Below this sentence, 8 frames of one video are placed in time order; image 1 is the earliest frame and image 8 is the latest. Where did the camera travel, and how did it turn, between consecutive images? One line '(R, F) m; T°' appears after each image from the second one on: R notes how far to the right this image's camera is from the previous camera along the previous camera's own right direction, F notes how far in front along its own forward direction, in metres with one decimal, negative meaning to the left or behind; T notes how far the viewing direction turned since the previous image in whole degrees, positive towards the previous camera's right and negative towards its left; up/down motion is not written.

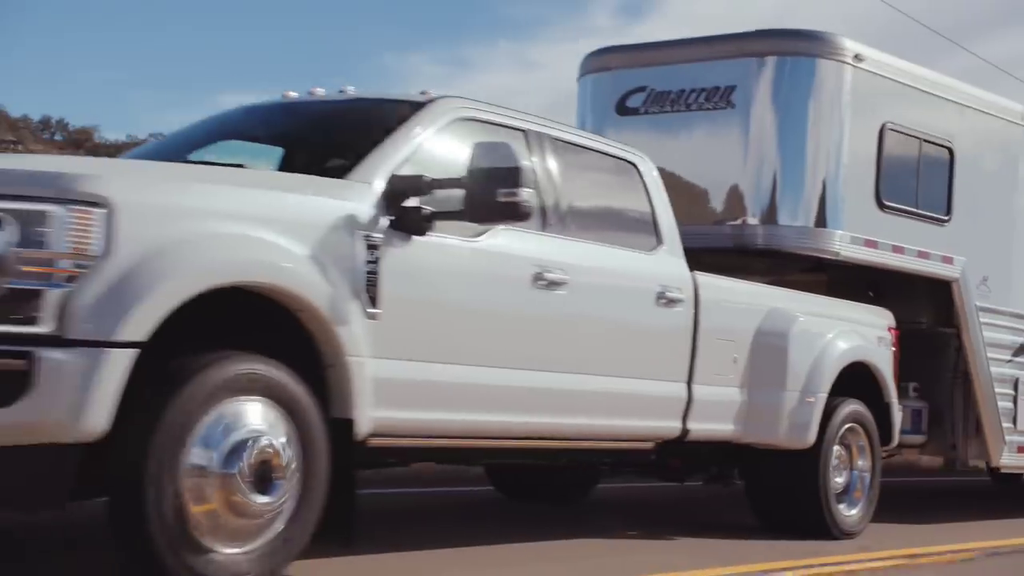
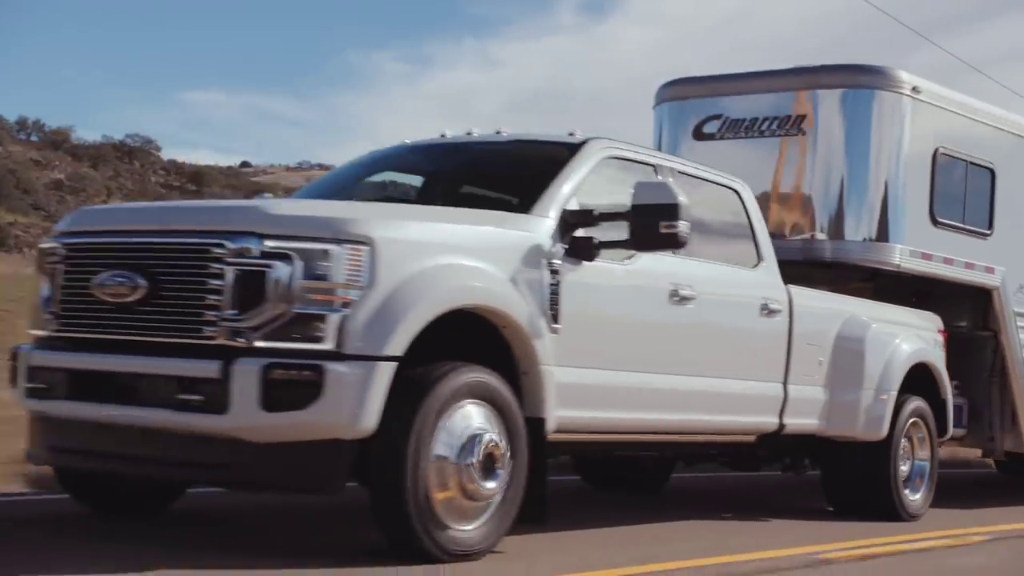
(-0.9, -1.0) m; +2°
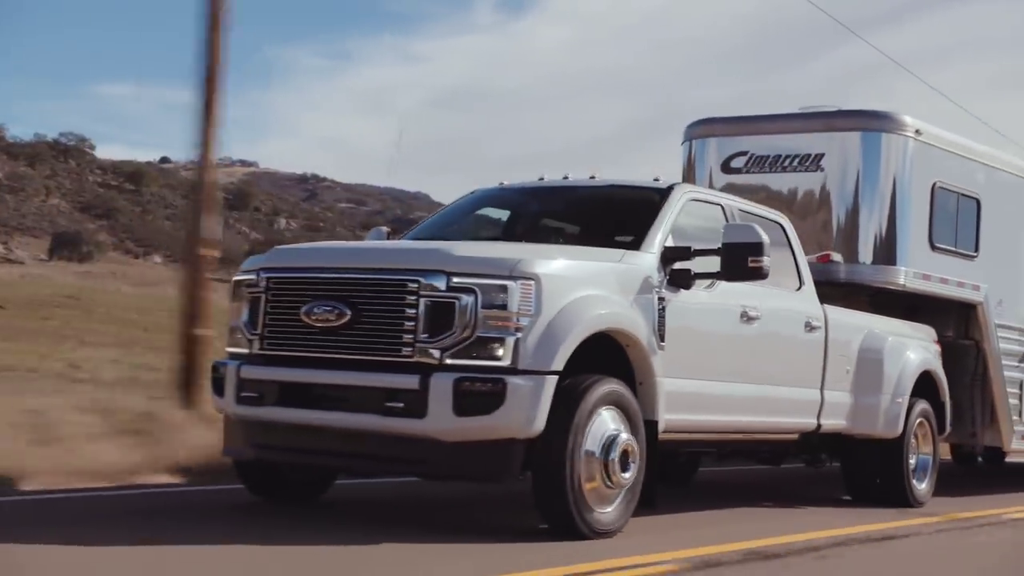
(-1.1, -1.2) m; +4°
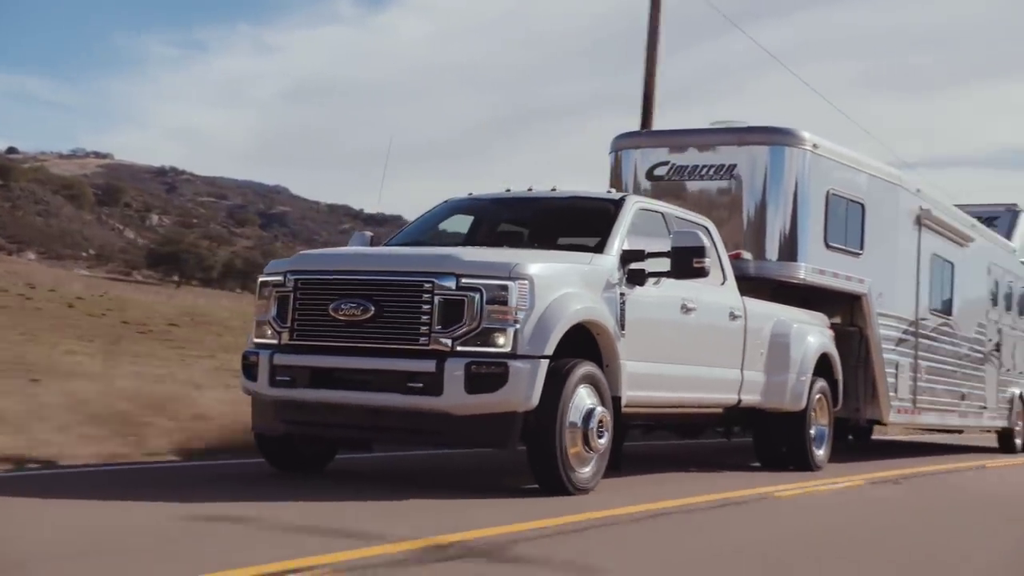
(-0.8, -1.3) m; +6°
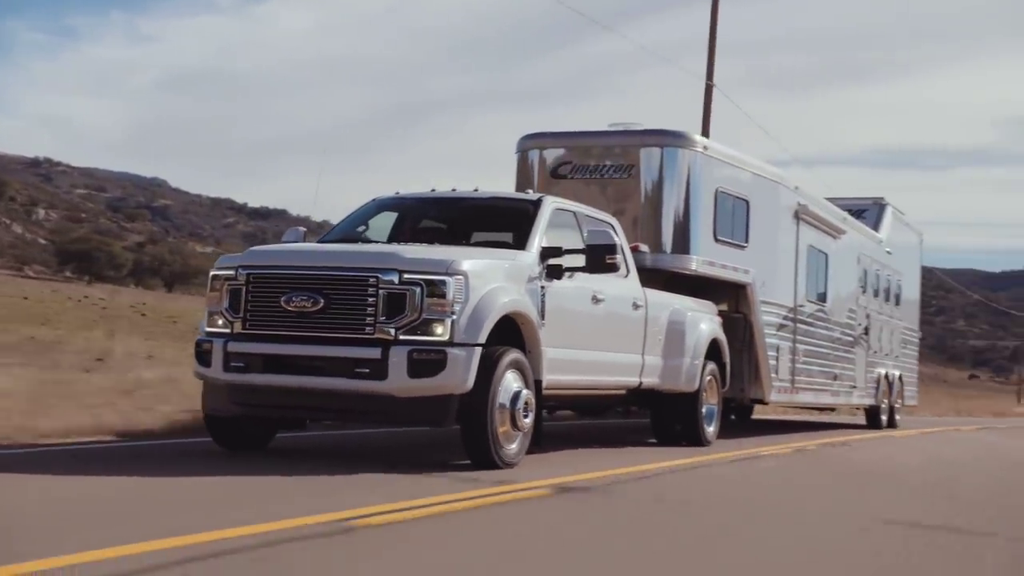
(-0.4, -0.9) m; +5°
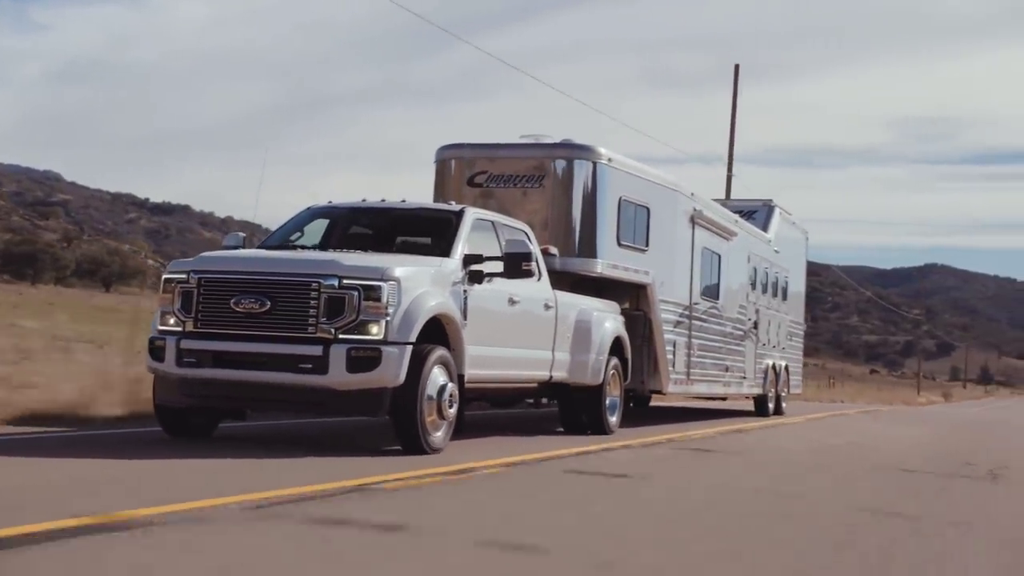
(-0.2, -1.1) m; +4°
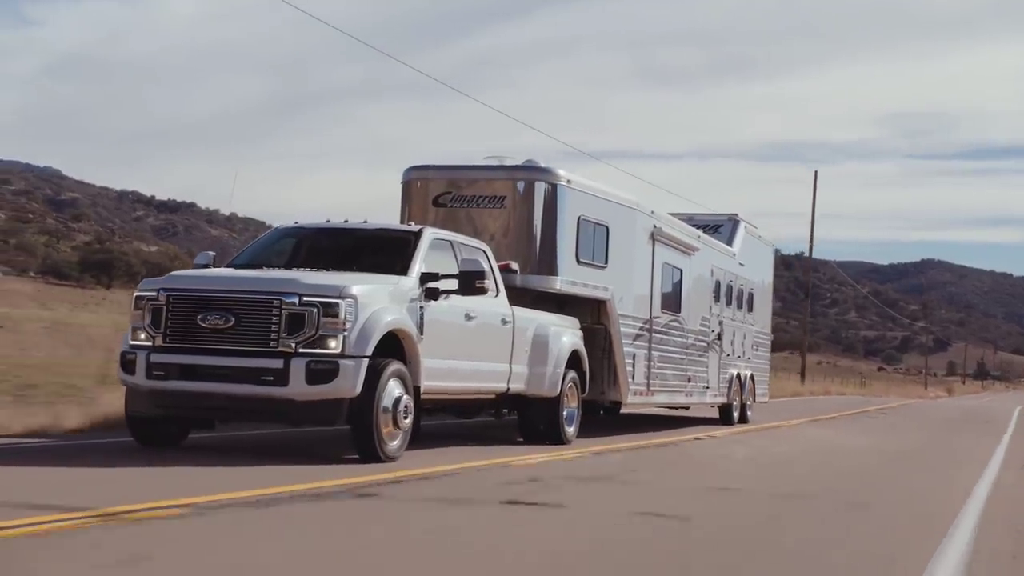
(+0.3, -0.6) m; 0°
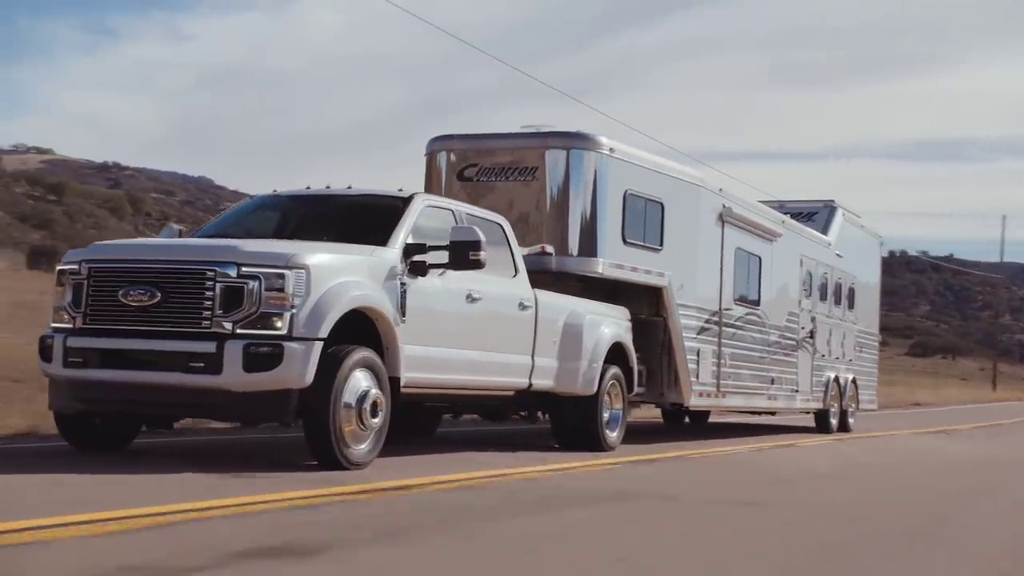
(+0.9, +2.0) m; -5°
